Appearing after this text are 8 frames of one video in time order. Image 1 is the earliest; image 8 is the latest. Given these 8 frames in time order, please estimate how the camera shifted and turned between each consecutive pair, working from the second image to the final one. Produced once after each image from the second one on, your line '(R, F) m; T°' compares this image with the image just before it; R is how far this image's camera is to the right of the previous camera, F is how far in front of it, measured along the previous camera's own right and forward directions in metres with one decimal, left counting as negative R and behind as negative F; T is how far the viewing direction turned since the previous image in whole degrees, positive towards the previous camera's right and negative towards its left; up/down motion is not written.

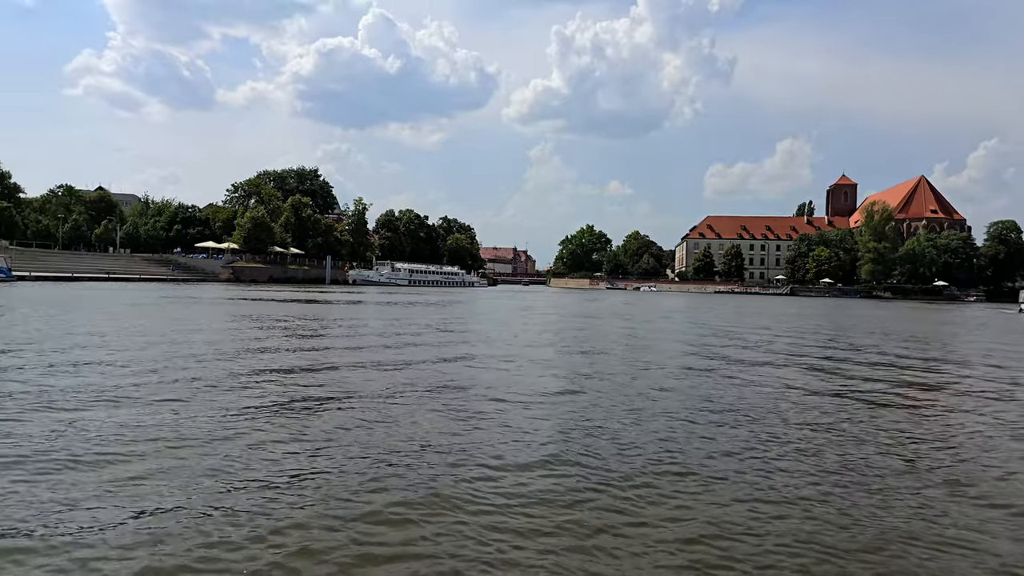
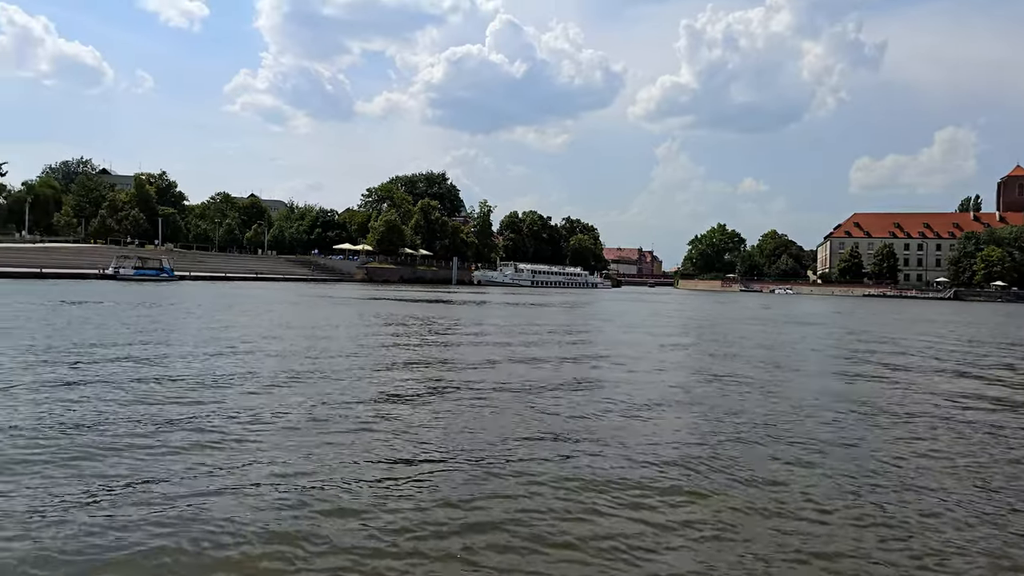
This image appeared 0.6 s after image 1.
(0.0, +0.2) m; -9°
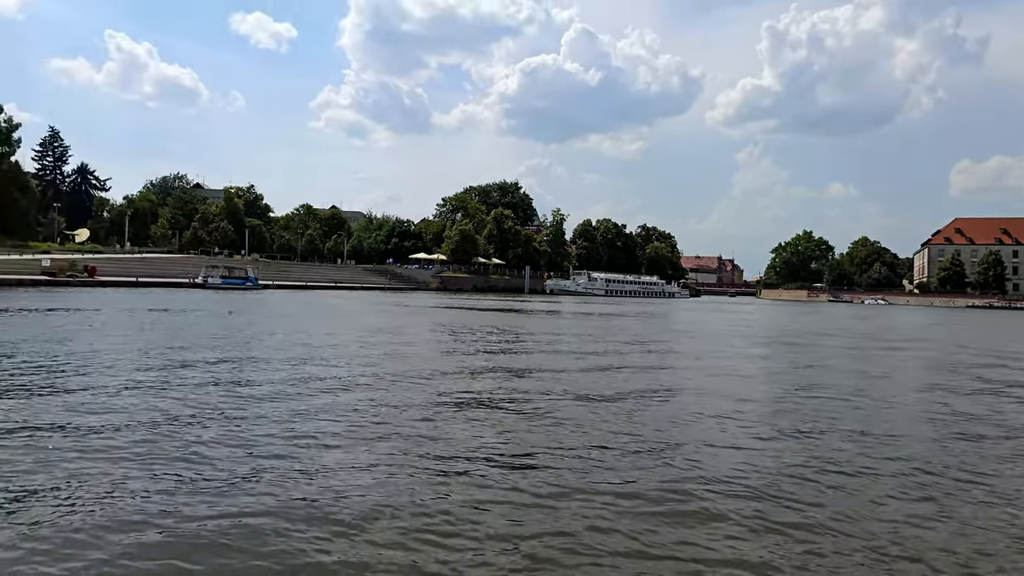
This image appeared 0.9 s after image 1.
(+0.3, 0.0) m; -6°
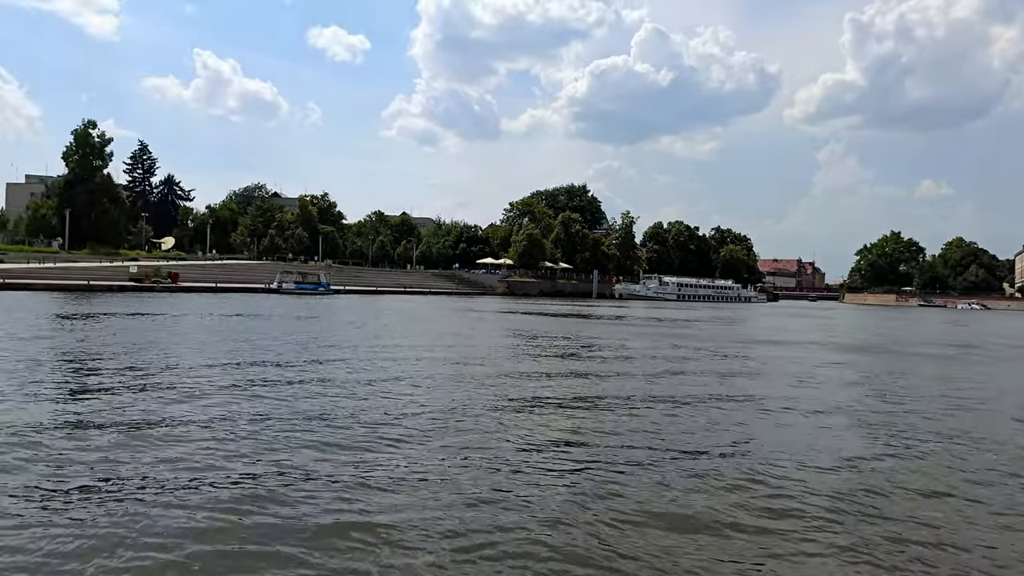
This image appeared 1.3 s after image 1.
(+0.2, +0.7) m; -5°
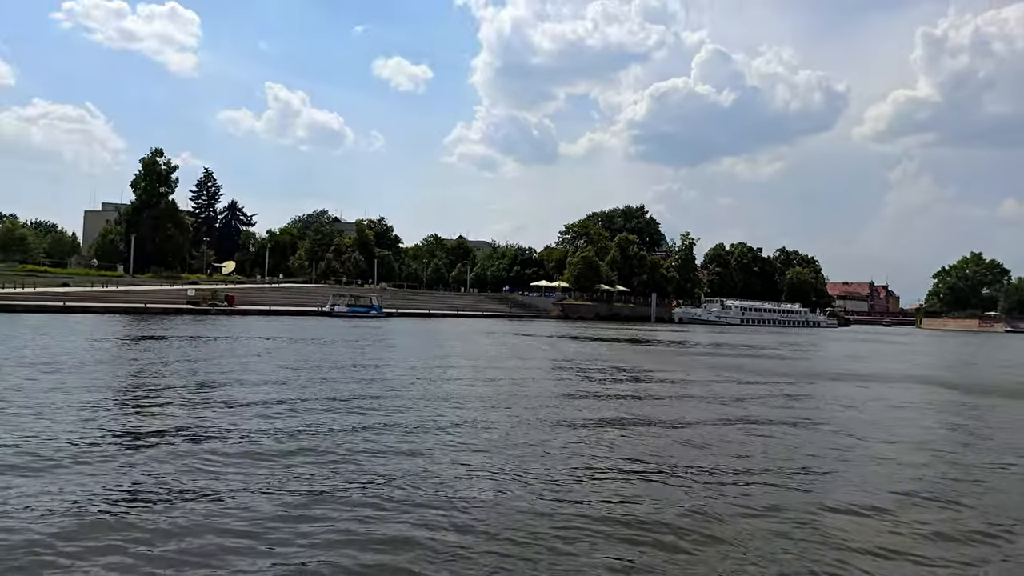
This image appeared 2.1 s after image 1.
(+0.2, +0.8) m; -4°
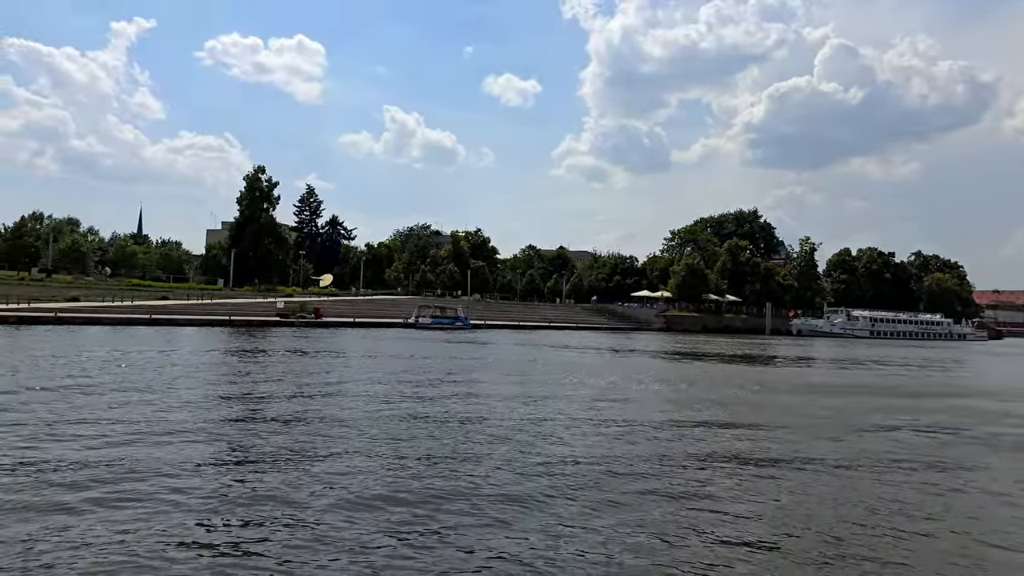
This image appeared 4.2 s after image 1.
(+0.6, +1.9) m; -8°
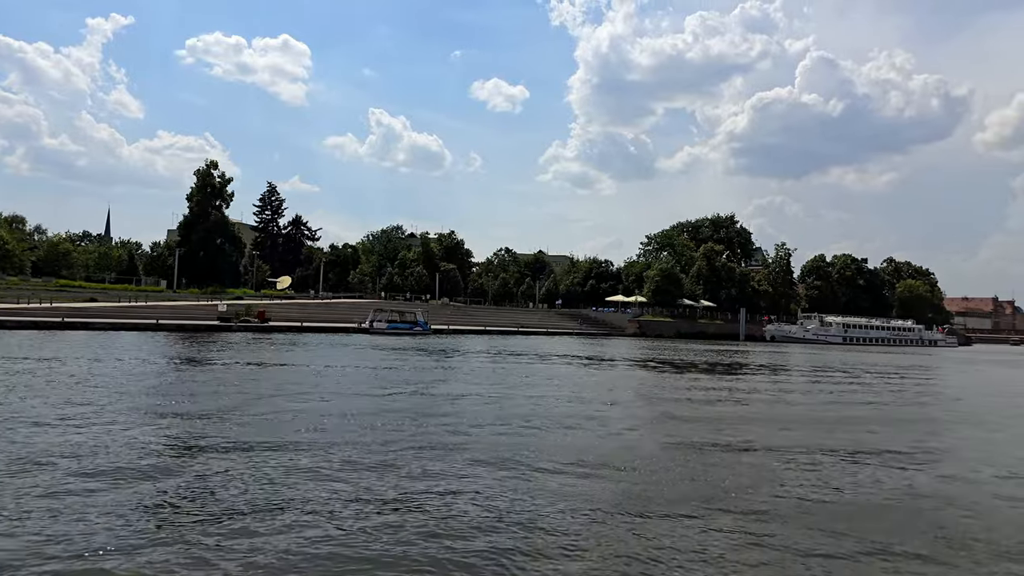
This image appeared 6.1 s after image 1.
(+0.4, +0.5) m; +1°
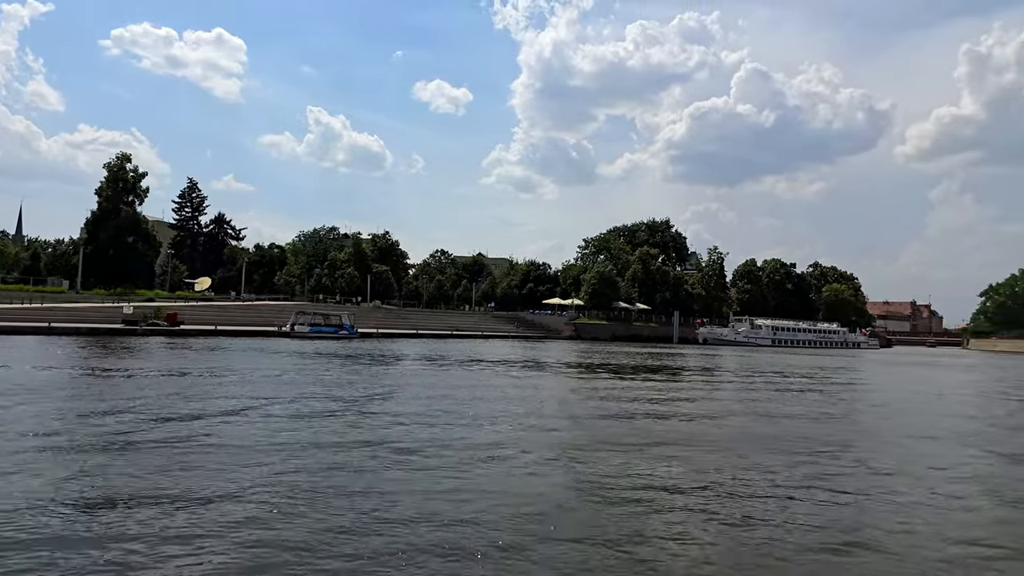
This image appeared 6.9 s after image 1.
(+0.2, +0.4) m; +4°
